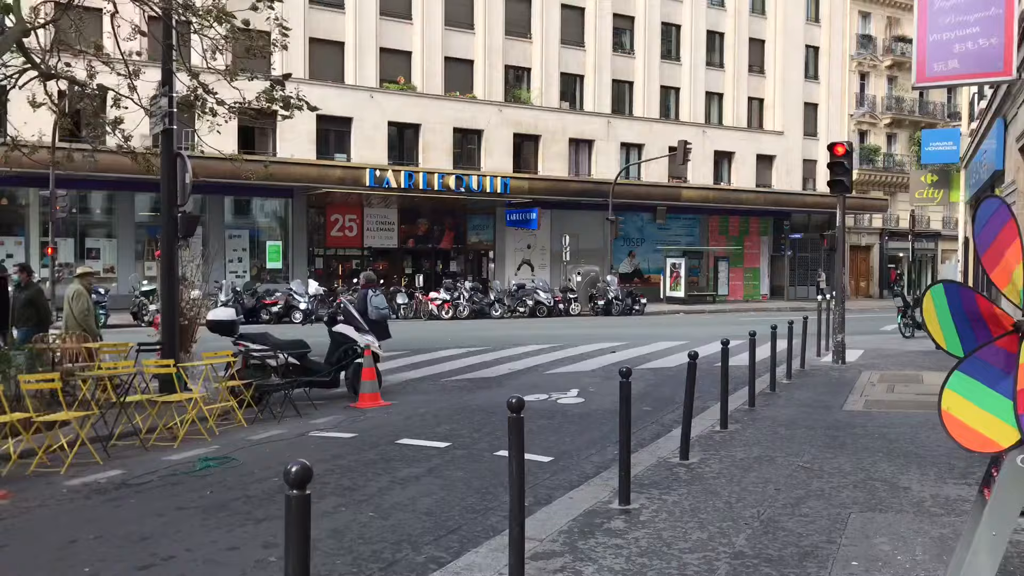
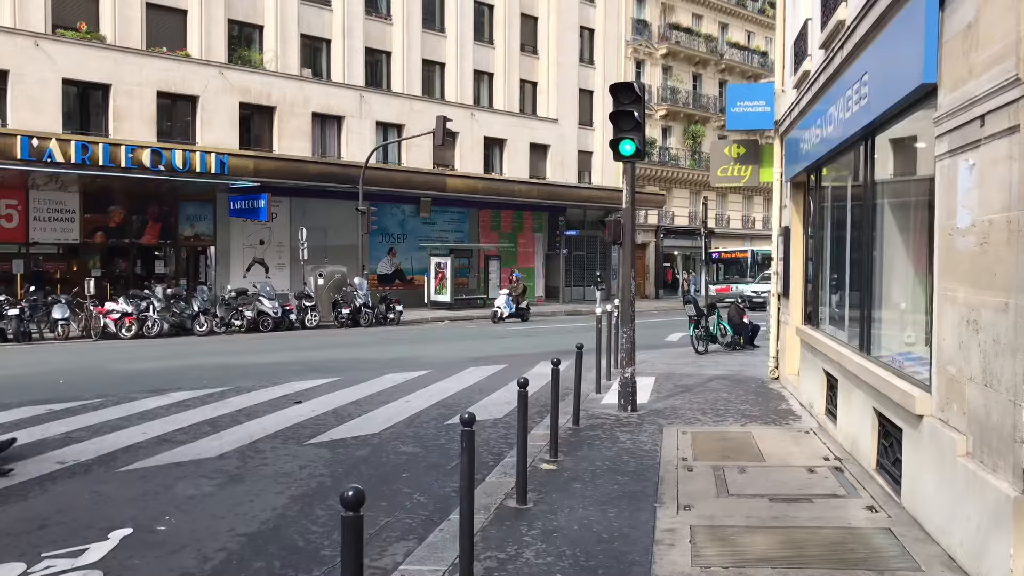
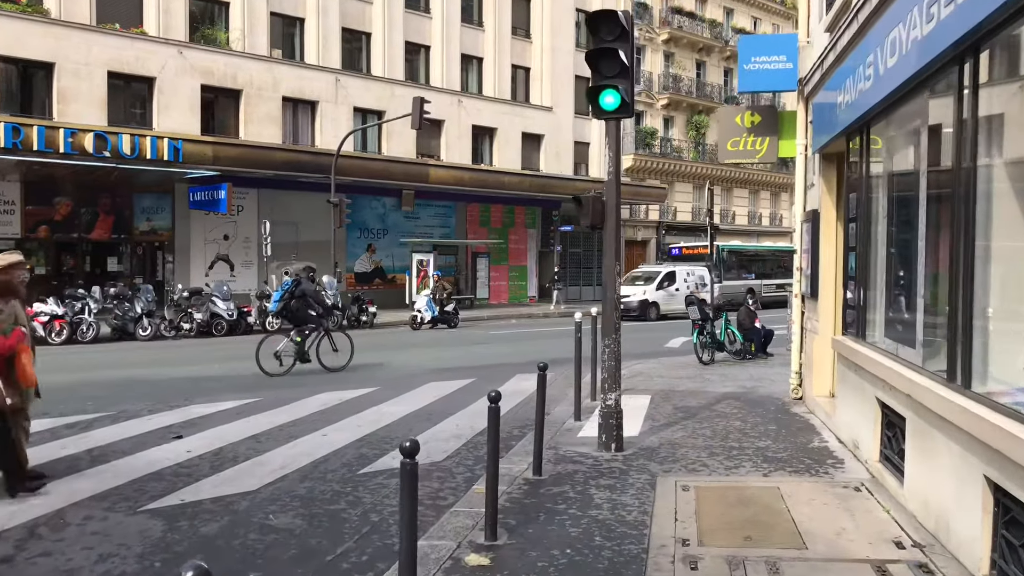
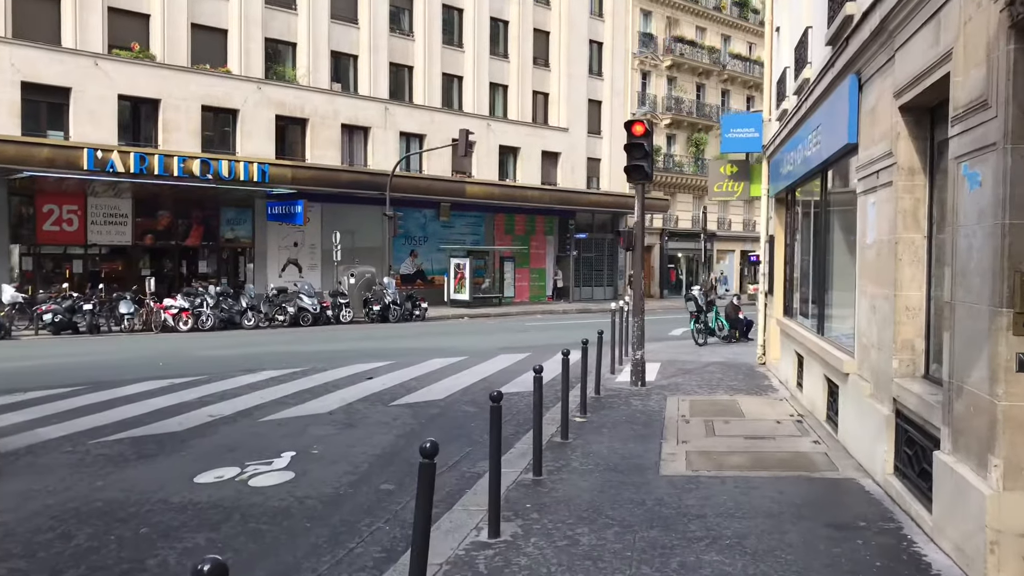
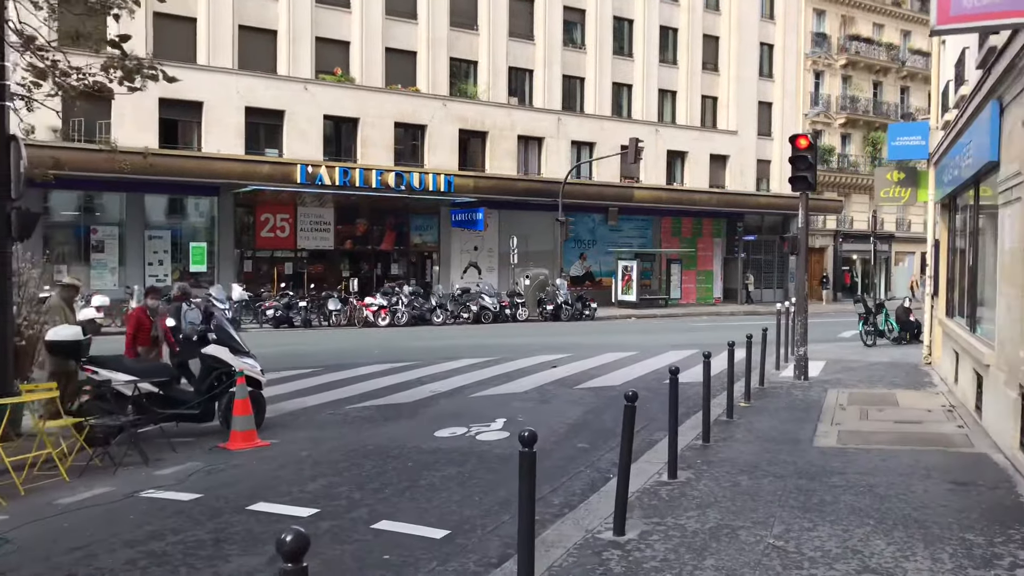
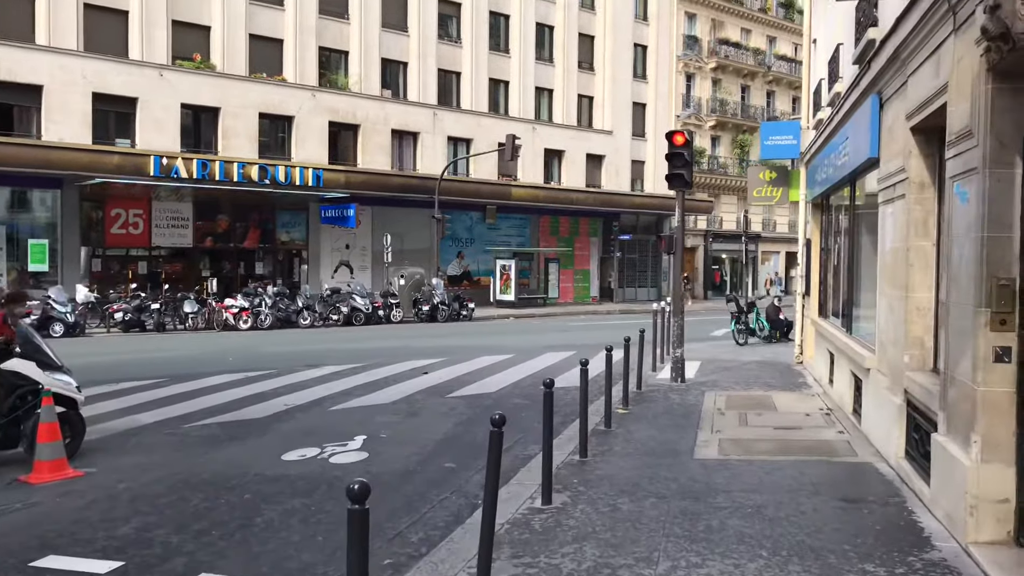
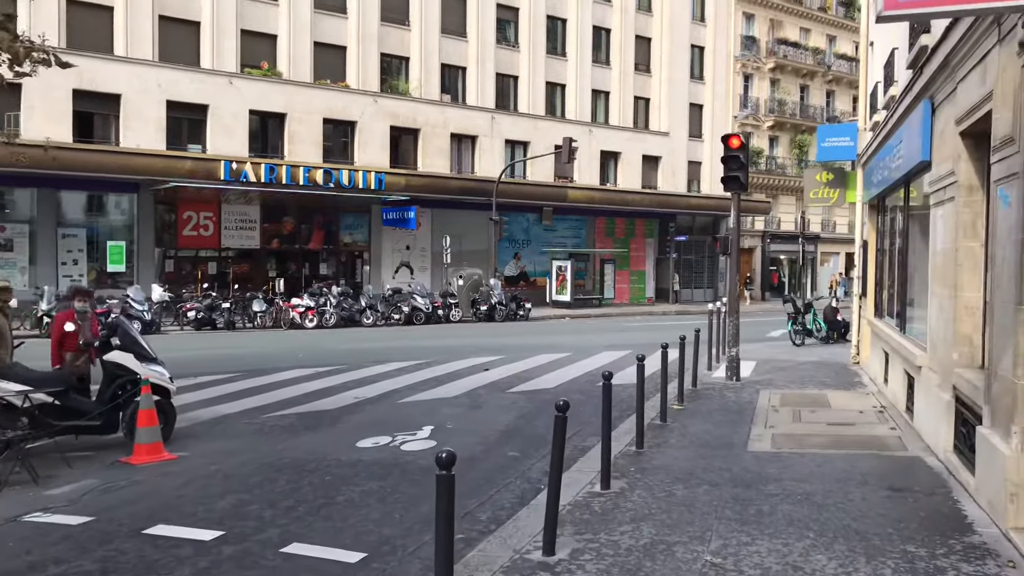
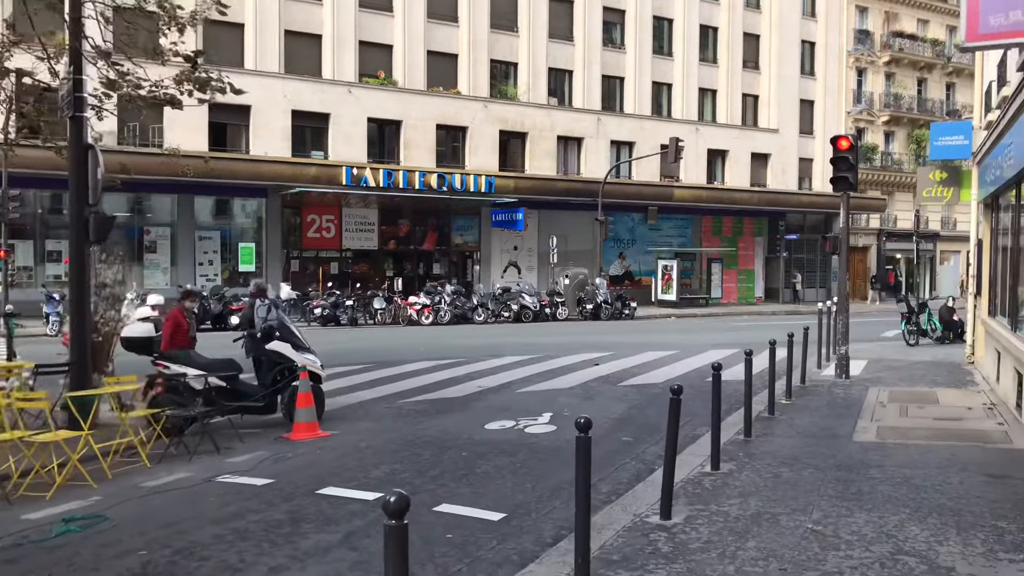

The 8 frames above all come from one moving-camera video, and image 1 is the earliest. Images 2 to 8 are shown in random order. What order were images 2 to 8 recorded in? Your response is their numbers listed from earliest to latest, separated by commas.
8, 5, 7, 6, 4, 2, 3
